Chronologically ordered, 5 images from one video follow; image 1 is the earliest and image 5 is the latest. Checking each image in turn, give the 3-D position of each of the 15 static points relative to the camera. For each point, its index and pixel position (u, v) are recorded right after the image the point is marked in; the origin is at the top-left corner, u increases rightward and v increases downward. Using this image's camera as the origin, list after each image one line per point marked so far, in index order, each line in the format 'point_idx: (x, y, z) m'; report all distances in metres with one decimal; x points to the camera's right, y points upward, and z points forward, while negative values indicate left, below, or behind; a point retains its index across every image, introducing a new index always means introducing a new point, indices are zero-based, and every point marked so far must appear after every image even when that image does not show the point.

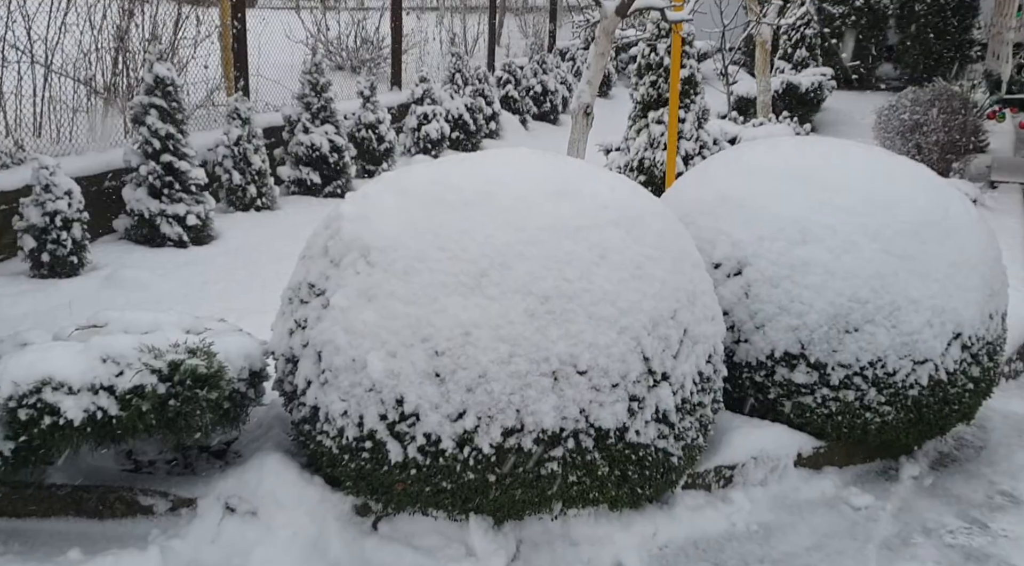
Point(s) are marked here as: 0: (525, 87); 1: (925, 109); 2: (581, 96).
0: (+0.2, +2.7, +12.9) m
1: (+4.5, +1.9, +10.2) m
2: (+0.5, +1.2, +6.1) m
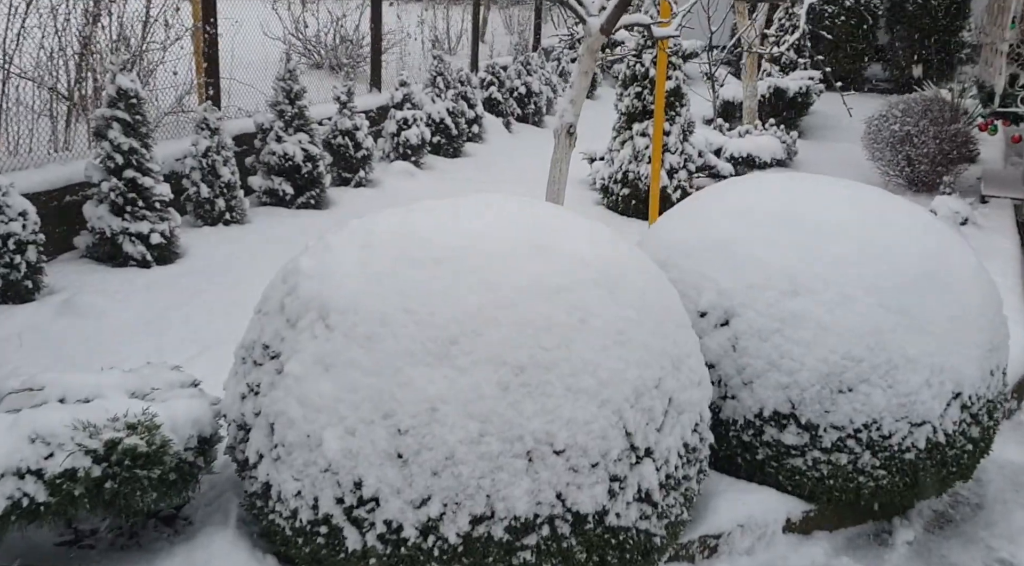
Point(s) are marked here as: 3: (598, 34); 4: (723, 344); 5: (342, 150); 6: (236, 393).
0: (0.0, +2.7, +12.7) m
1: (+4.4, +1.8, +10.0) m
2: (+0.3, +1.1, +5.9) m
3: (+0.5, +1.5, +5.7) m
4: (+0.8, -0.2, +3.5) m
5: (-1.5, +1.2, +8.3) m
6: (-0.9, -0.3, +2.9) m
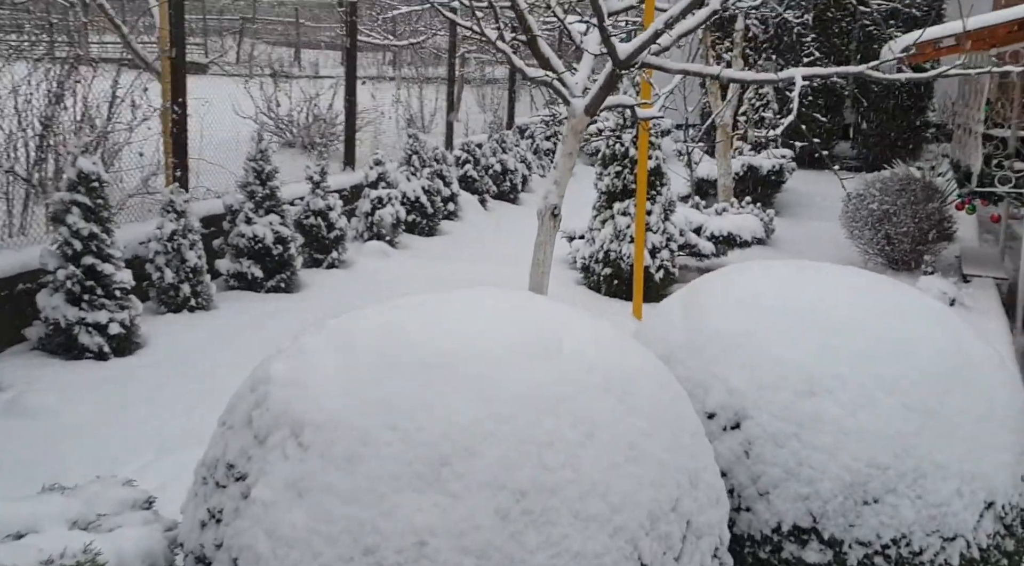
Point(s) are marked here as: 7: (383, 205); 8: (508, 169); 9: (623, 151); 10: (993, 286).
0: (-0.4, +1.6, +12.5) m
1: (+4.1, +0.9, +10.0) m
2: (+0.2, +0.5, +5.7) m
3: (+0.4, +1.0, +5.5) m
4: (+0.8, -0.6, +3.2) m
5: (-1.7, +0.4, +8.1) m
6: (-0.9, -0.7, +2.6) m
7: (-1.3, +0.8, +9.1) m
8: (-0.1, +1.6, +12.8) m
9: (+1.0, +1.2, +8.1) m
10: (+4.7, 0.0, +9.1) m
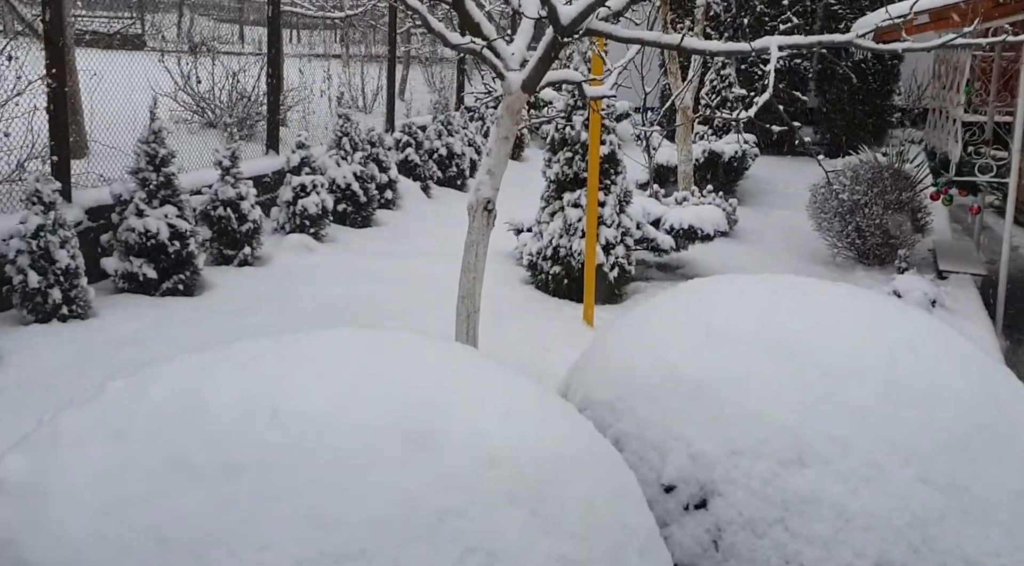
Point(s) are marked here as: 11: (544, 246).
0: (-1.1, +1.7, +11.6) m
1: (+3.5, +1.0, +9.3) m
2: (-0.2, +0.5, +4.8) m
3: (0.0, +1.0, +4.6) m
4: (+0.5, -0.7, +2.4) m
5: (-2.2, +0.5, +7.1) m
6: (-1.1, -0.7, +1.7) m
7: (-1.8, +0.8, +8.2) m
8: (-0.7, +1.7, +11.9) m
9: (+0.5, +1.2, +7.3) m
10: (+4.2, 0.0, +8.4) m
11: (+0.2, +0.3, +7.4) m
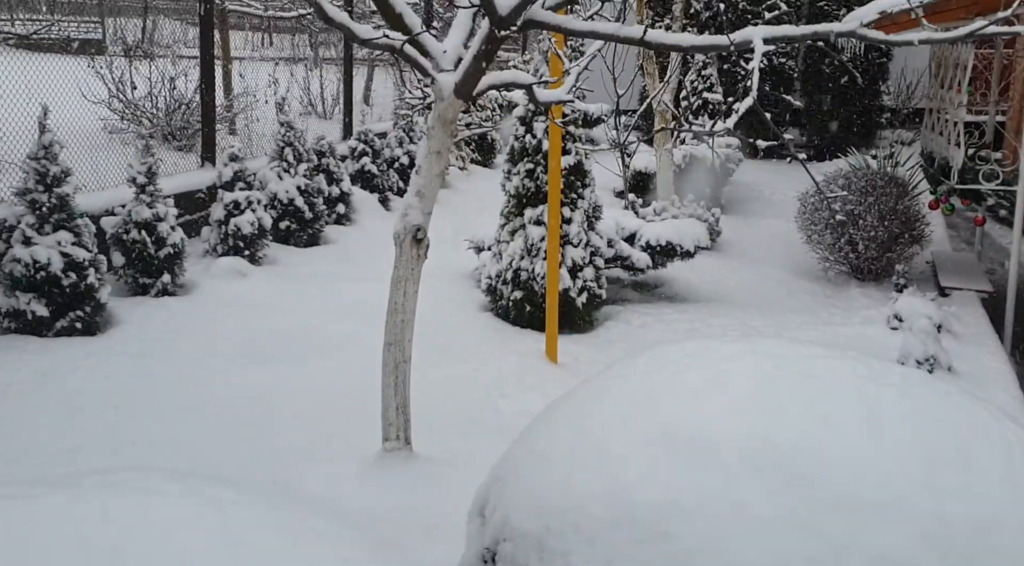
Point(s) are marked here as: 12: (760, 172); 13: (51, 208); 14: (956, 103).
0: (-1.5, +1.4, +10.8) m
1: (+3.2, +0.8, +8.5) m
2: (-0.4, +0.3, +4.0) m
3: (-0.2, +0.8, +3.8) m
4: (+0.3, -0.8, +1.6) m
5: (-2.5, +0.2, +6.3) m
6: (-1.4, -0.9, +0.8) m
7: (-2.1, +0.6, +7.3) m
8: (-1.1, +1.5, +11.1) m
9: (+0.2, +1.0, +6.5) m
10: (+3.9, -0.1, +7.7) m
11: (-0.1, +0.1, +6.6) m
12: (+3.7, +1.7, +13.9) m
13: (-2.7, +0.4, +5.4) m
14: (+4.1, +1.7, +8.6) m
